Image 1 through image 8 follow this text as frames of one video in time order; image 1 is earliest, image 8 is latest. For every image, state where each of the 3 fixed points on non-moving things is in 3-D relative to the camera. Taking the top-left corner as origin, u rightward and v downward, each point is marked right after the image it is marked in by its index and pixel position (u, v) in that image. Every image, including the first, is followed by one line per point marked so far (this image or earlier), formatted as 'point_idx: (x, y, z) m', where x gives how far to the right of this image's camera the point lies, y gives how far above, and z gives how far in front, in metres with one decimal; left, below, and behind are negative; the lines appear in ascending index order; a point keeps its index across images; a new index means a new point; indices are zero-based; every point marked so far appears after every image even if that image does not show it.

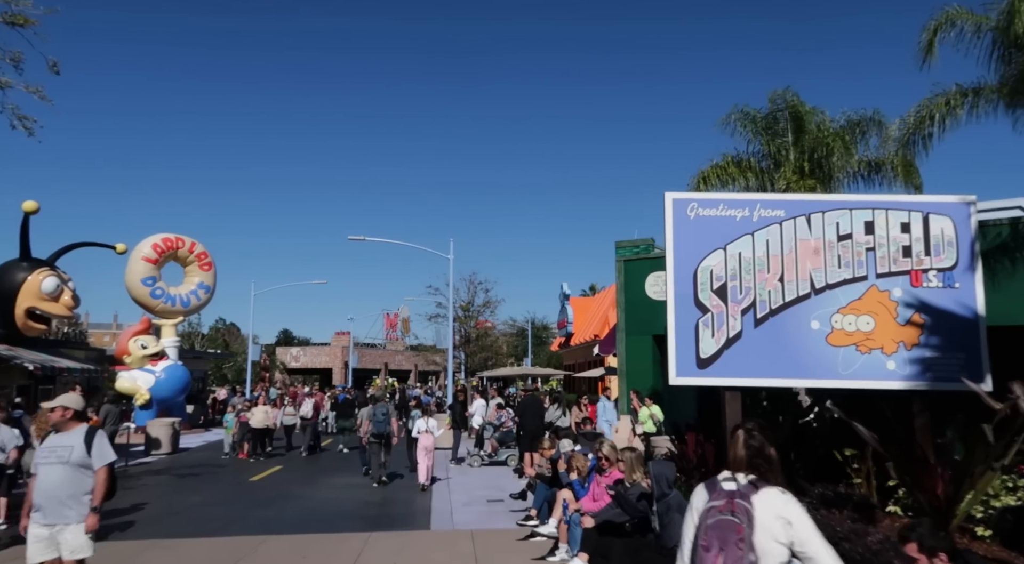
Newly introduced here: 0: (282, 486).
0: (-4.0, -3.5, +13.1) m
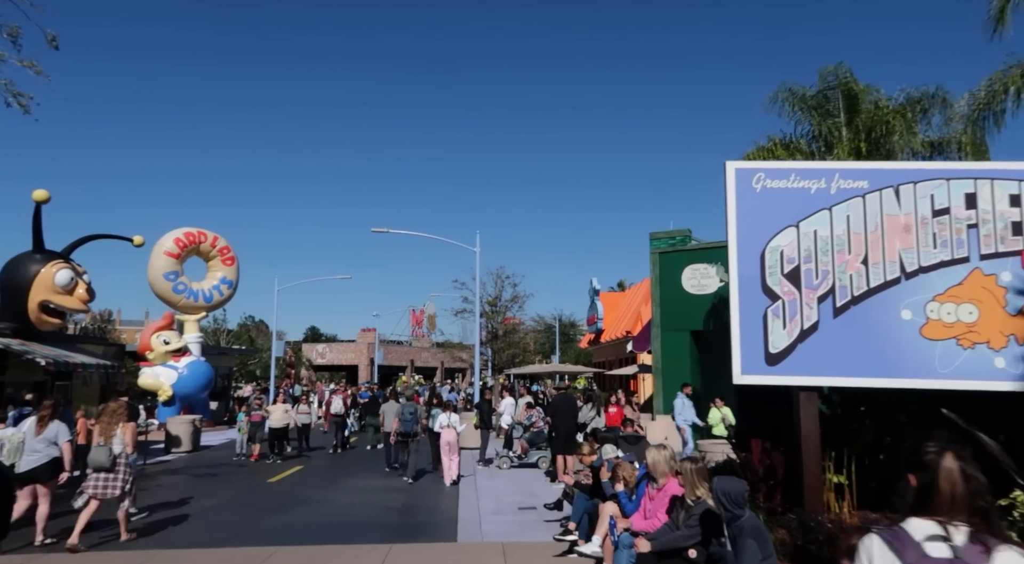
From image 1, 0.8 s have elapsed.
0: (-3.5, -3.4, +12.4) m
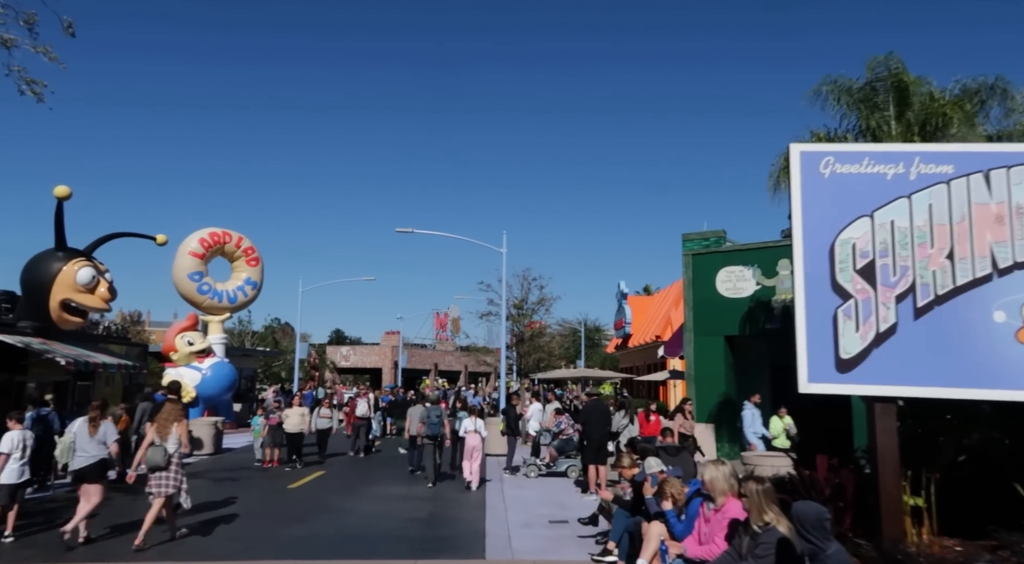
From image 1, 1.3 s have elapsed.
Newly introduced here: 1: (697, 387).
0: (-3.0, -3.3, +12.0) m
1: (+4.2, -2.4, +17.3) m
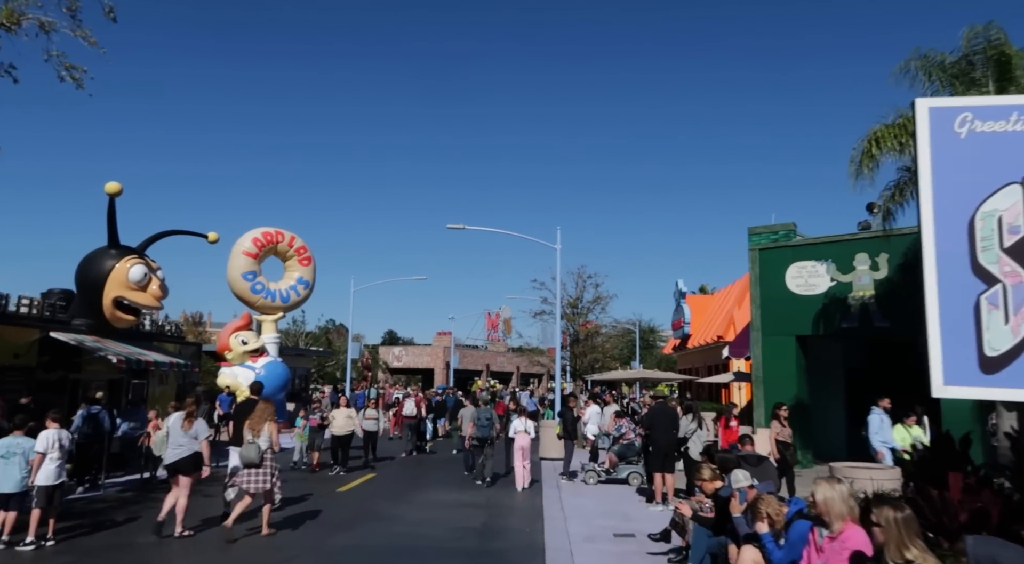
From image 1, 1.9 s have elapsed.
0: (-2.1, -3.3, +11.4) m
1: (+5.4, -2.3, +16.3) m
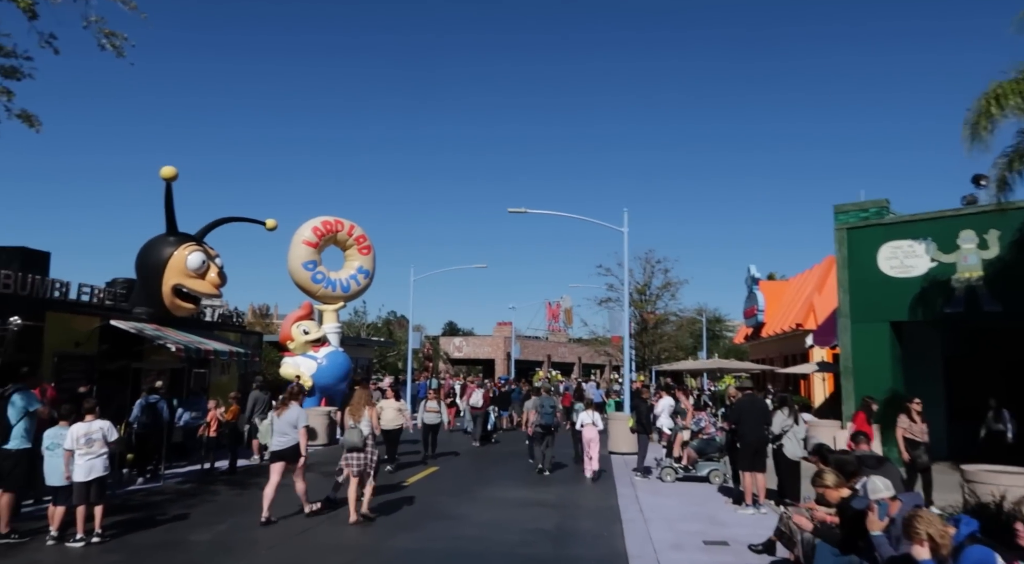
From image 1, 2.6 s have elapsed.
0: (-1.1, -3.0, +10.8) m
1: (+6.7, -1.9, +15.0) m
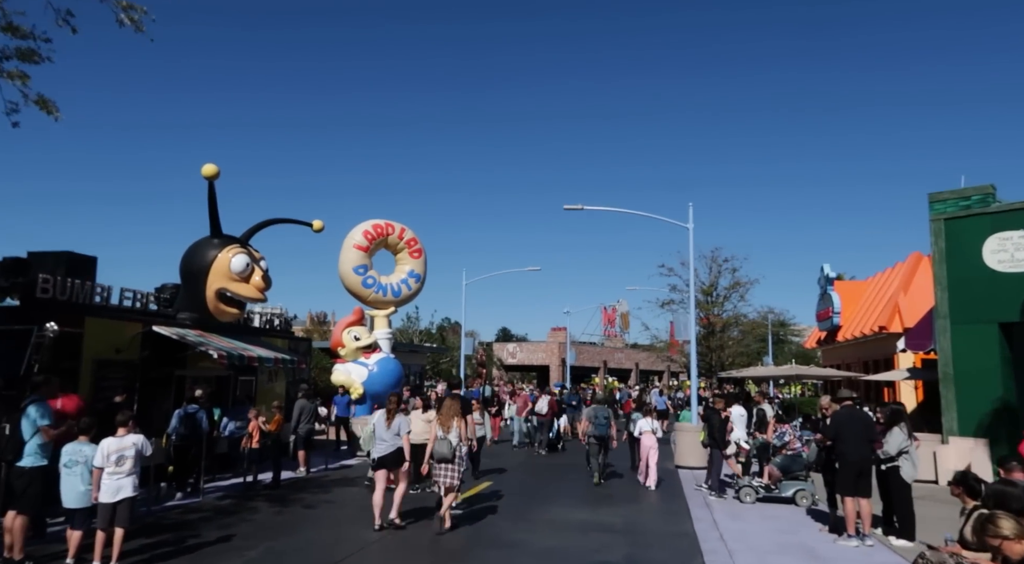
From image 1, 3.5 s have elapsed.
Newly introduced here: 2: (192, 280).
0: (-0.3, -3.0, +9.7) m
1: (+7.8, -1.9, +13.5) m
2: (-6.1, 0.0, +14.6) m
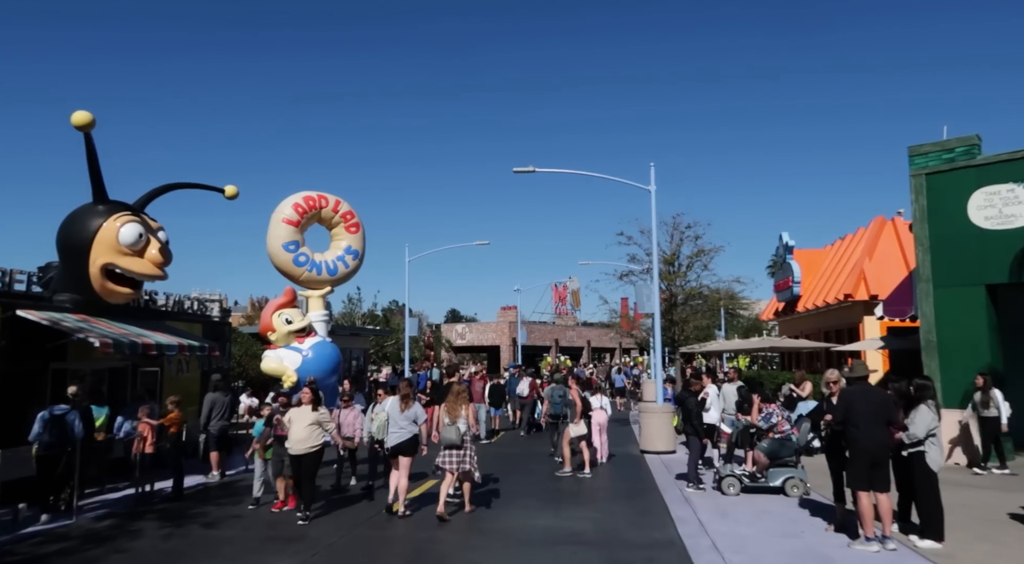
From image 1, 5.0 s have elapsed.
0: (-0.9, -2.6, +7.9) m
1: (+7.0, -1.2, +12.1) m
2: (-7.0, +0.4, +12.2) m
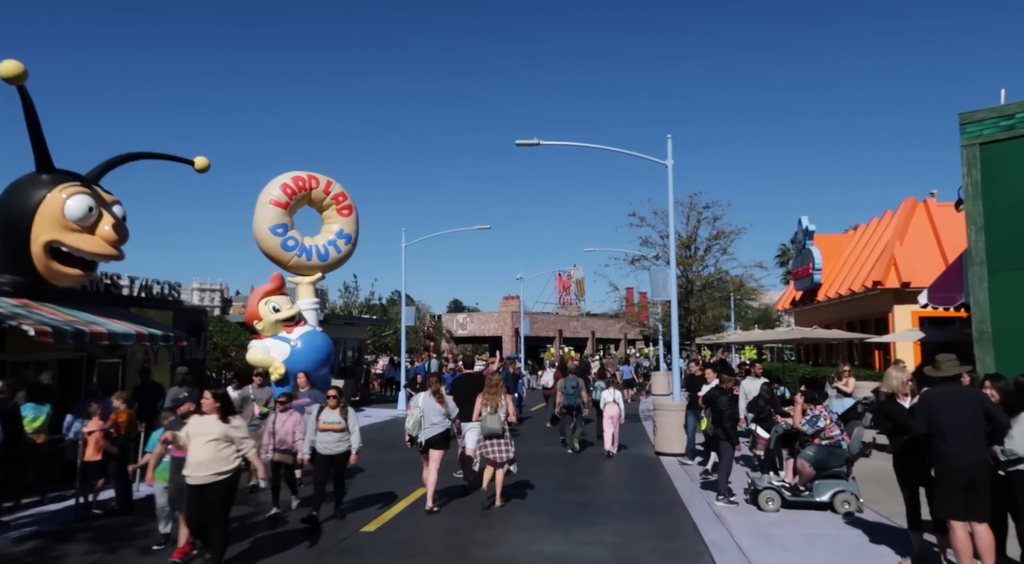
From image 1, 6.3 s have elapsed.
0: (-0.9, -2.4, +6.4) m
1: (+7.0, -0.9, +10.6) m
2: (-7.0, +0.7, +10.7) m
